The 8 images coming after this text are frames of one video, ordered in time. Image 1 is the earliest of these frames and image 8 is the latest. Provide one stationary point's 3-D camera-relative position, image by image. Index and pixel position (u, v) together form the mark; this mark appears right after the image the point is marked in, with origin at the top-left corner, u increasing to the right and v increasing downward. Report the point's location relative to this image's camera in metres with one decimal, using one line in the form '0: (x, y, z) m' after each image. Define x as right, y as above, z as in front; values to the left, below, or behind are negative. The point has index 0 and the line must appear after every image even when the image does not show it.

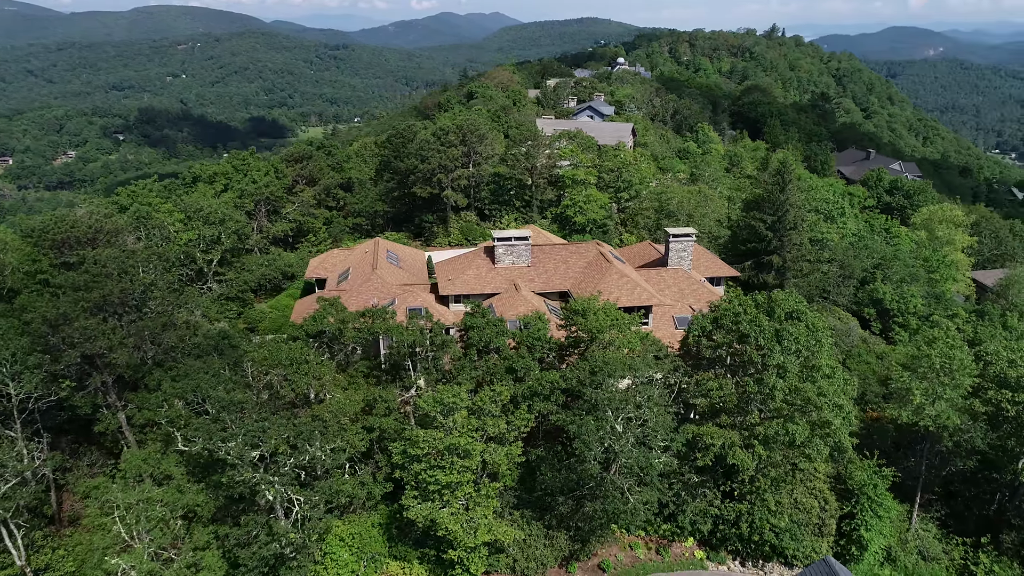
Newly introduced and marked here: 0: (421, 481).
0: (-2.3, -5.2, +19.5) m
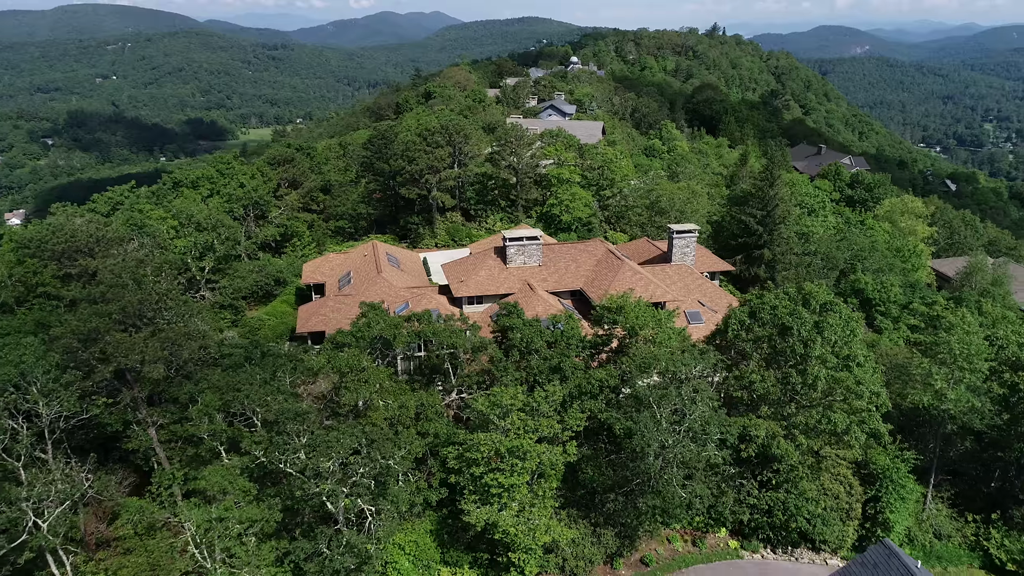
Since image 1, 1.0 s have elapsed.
0: (-0.7, -5.3, +19.3) m
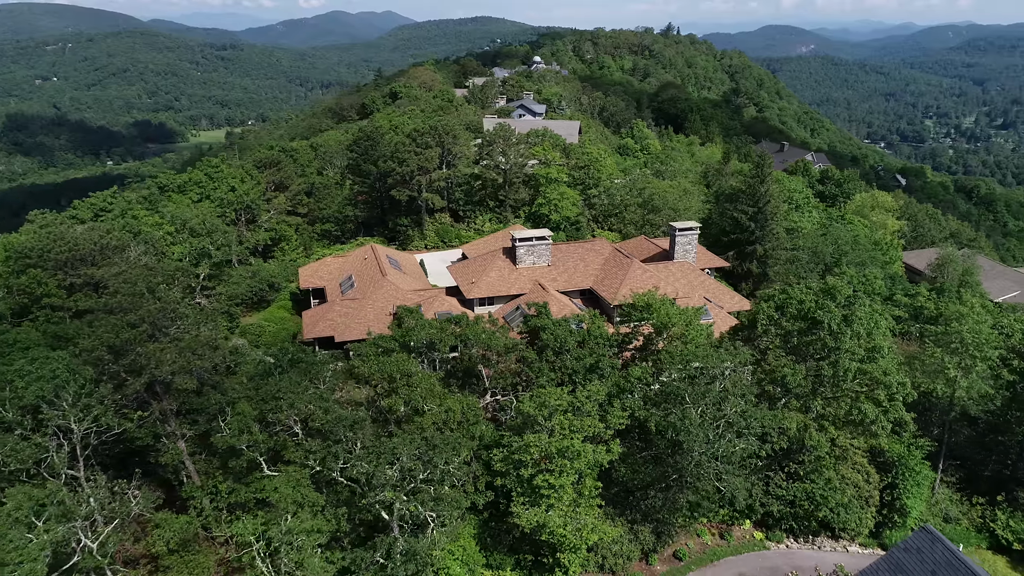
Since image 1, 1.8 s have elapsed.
0: (+0.6, -5.3, +19.3) m
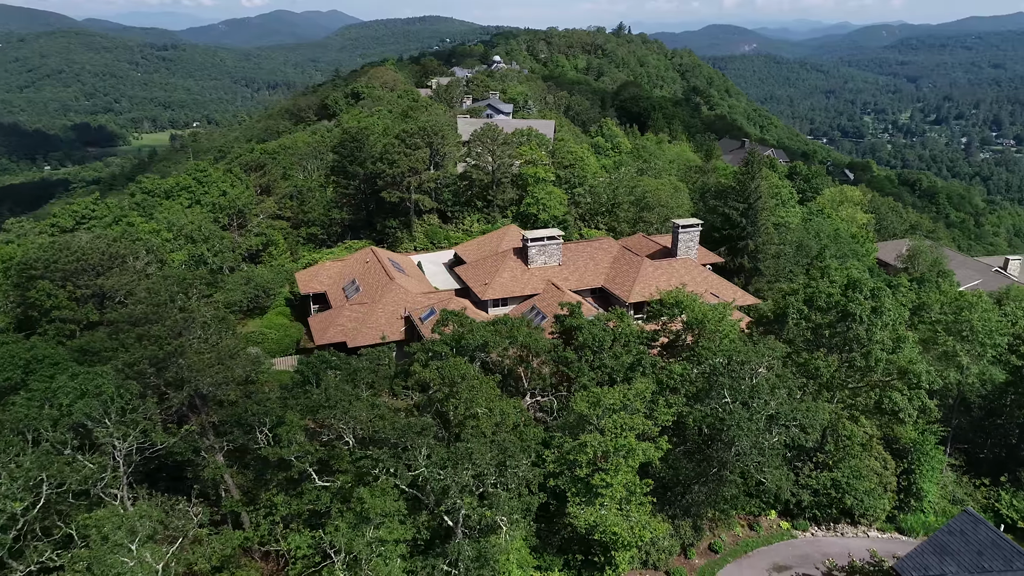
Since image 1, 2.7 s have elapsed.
0: (+2.1, -5.3, +19.3) m
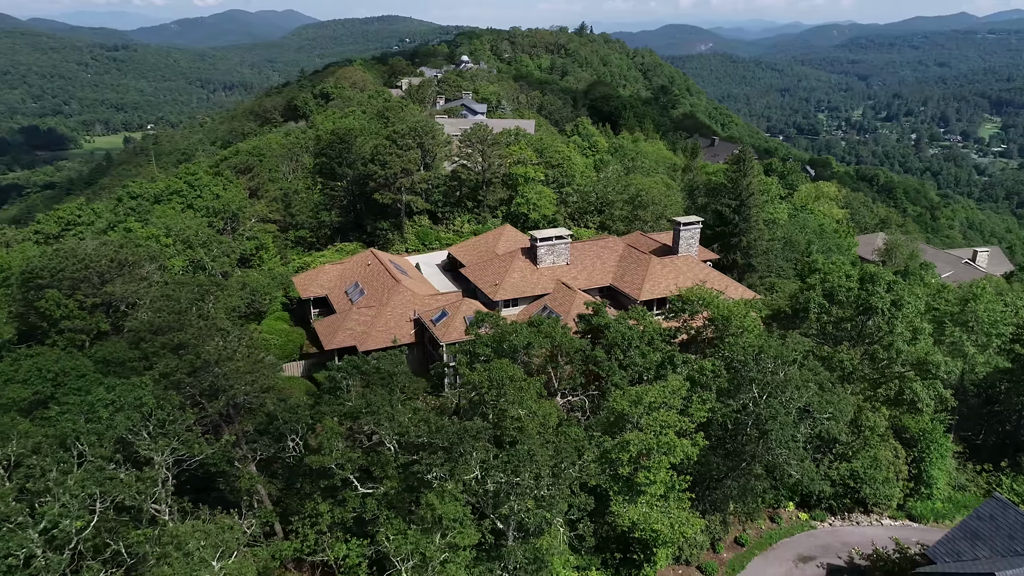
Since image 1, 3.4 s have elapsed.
0: (+3.2, -5.3, +19.3) m
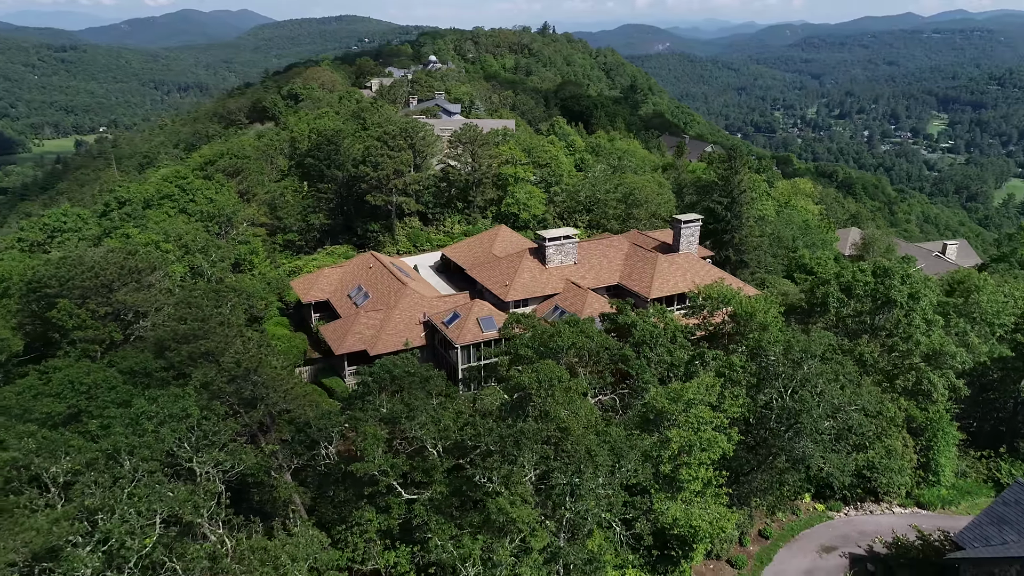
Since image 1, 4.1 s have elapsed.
0: (+4.4, -5.2, +19.5) m
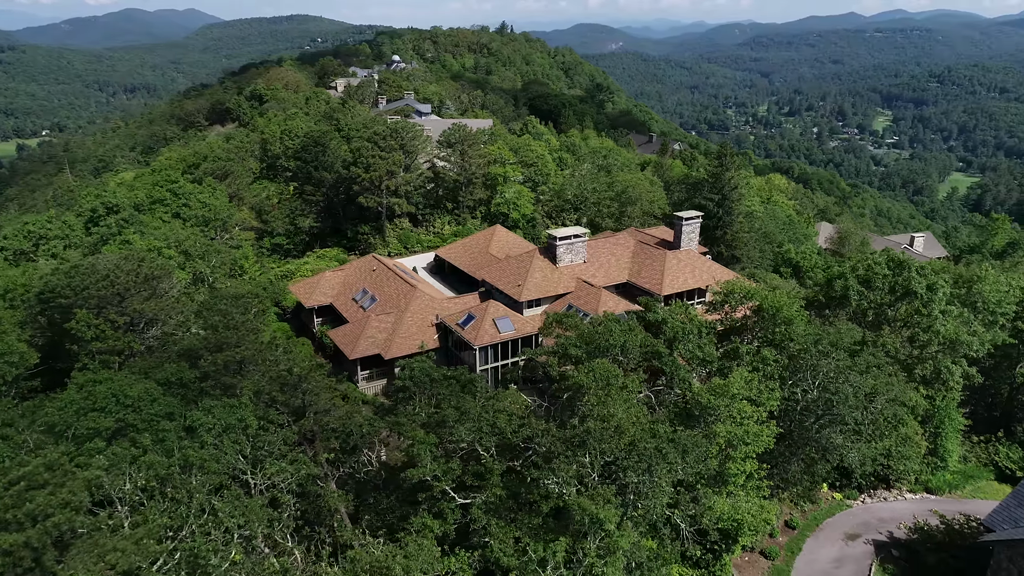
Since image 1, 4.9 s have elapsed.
0: (+5.7, -5.1, +19.6) m
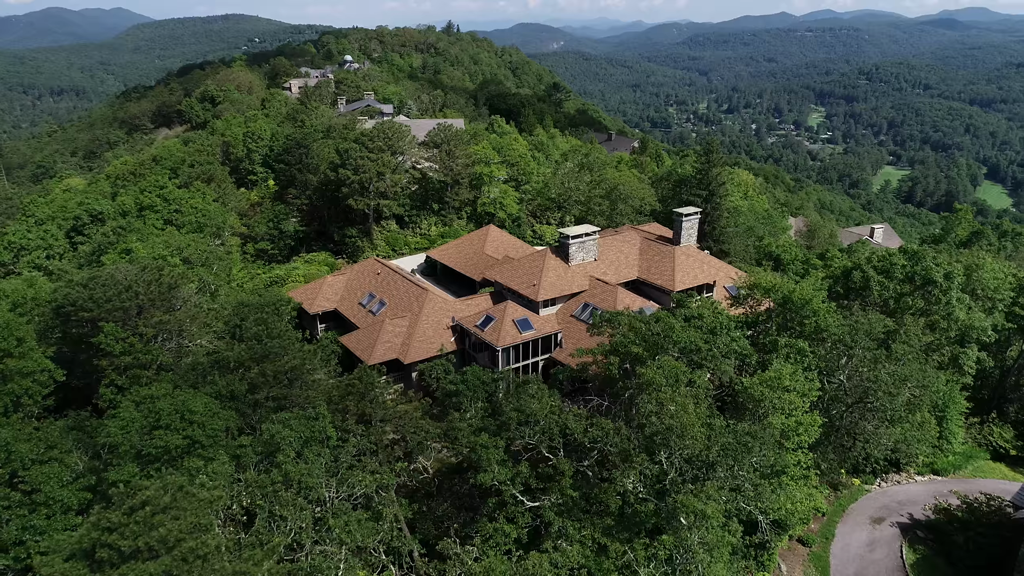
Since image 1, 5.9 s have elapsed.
0: (+7.3, -5.0, +19.9) m
